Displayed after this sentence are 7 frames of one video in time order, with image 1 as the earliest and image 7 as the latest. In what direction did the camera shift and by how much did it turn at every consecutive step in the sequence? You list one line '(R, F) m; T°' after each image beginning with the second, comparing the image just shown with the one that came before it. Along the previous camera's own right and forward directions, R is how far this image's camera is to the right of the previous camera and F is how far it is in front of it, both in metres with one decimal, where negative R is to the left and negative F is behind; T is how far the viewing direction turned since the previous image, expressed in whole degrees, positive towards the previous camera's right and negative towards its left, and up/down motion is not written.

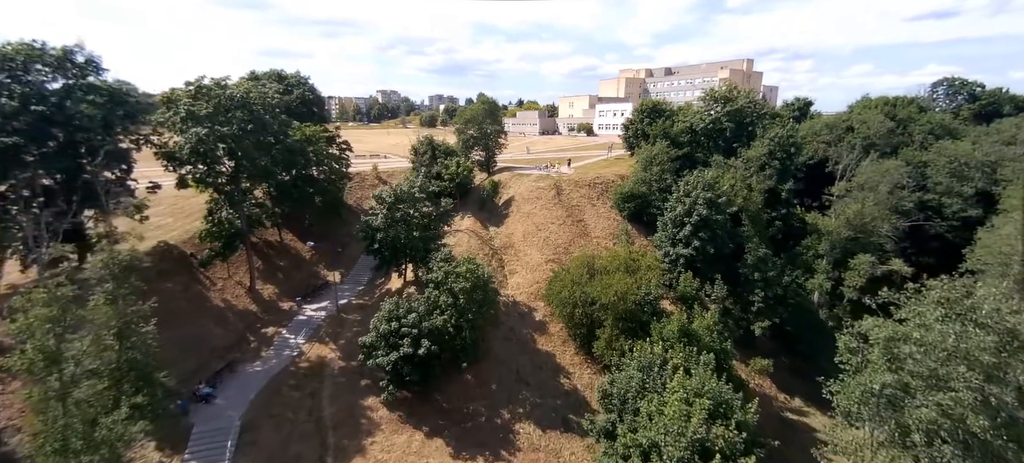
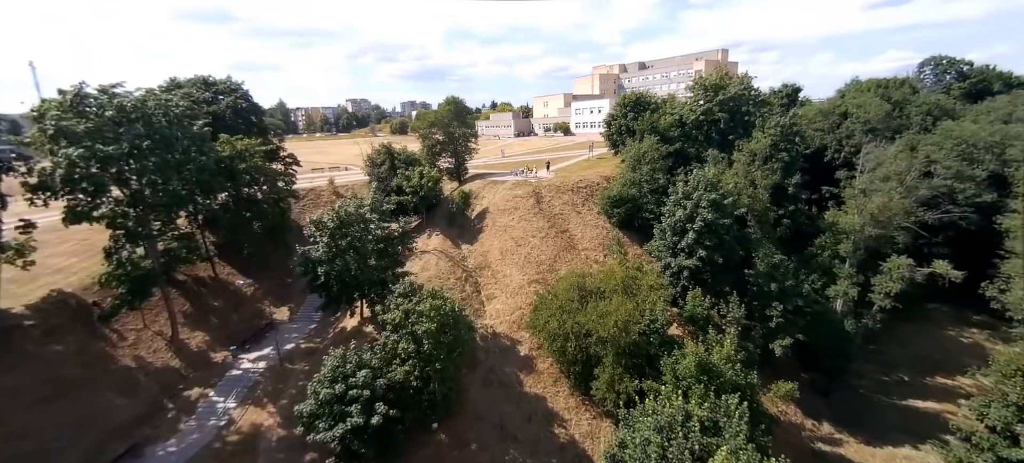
(+0.5, +5.4) m; +2°
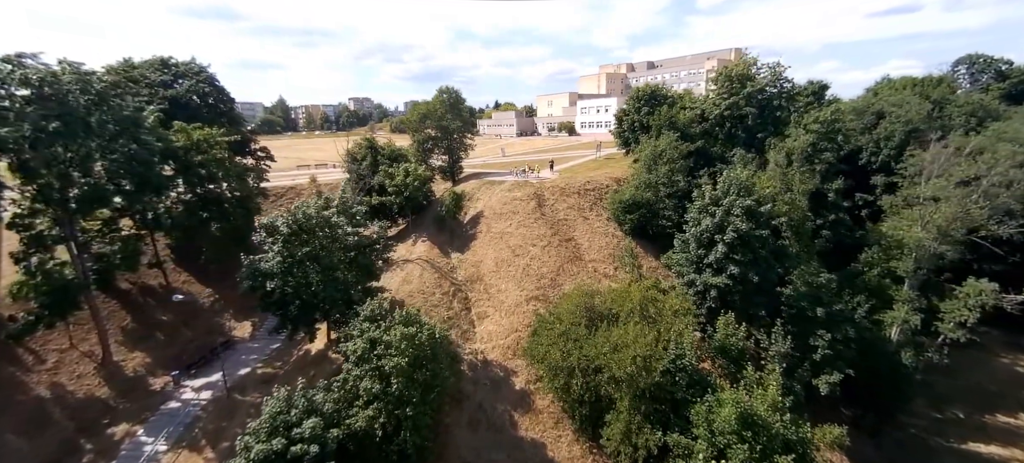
(+0.3, +4.6) m; 0°
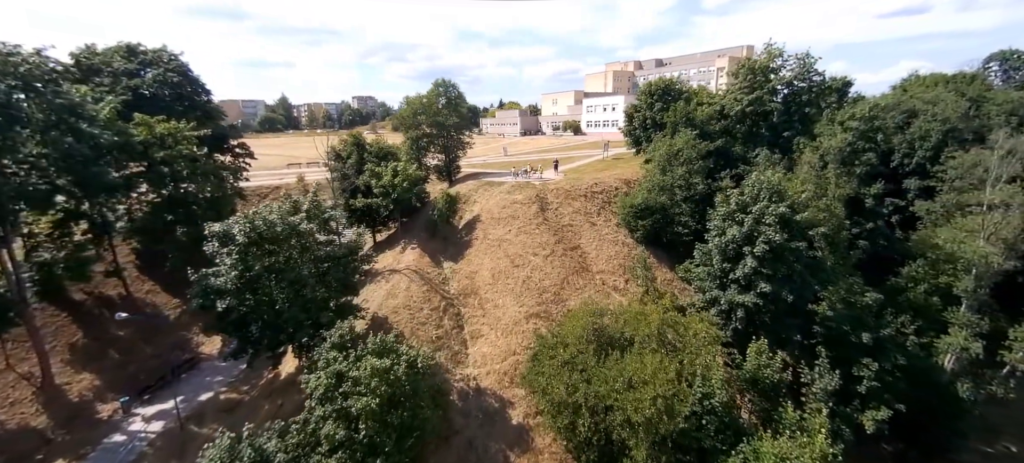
(+0.3, +3.2) m; 0°
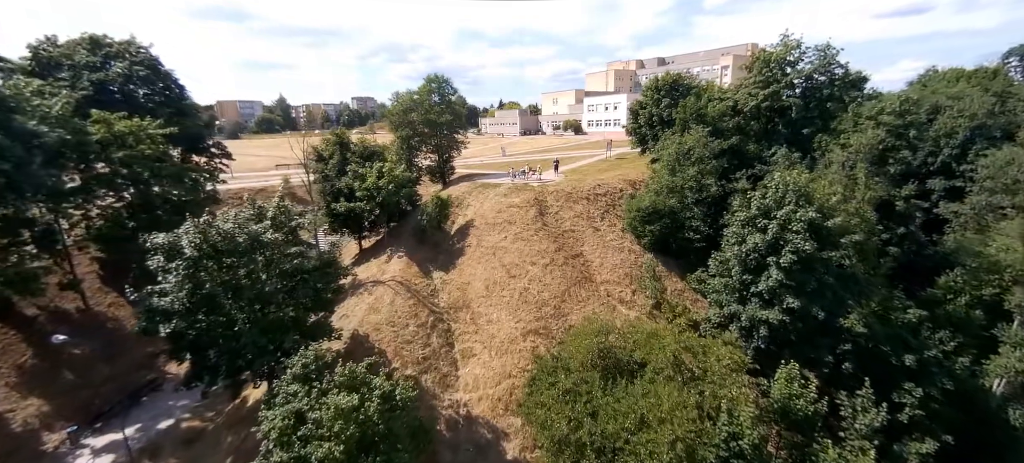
(+0.3, +2.4) m; 0°
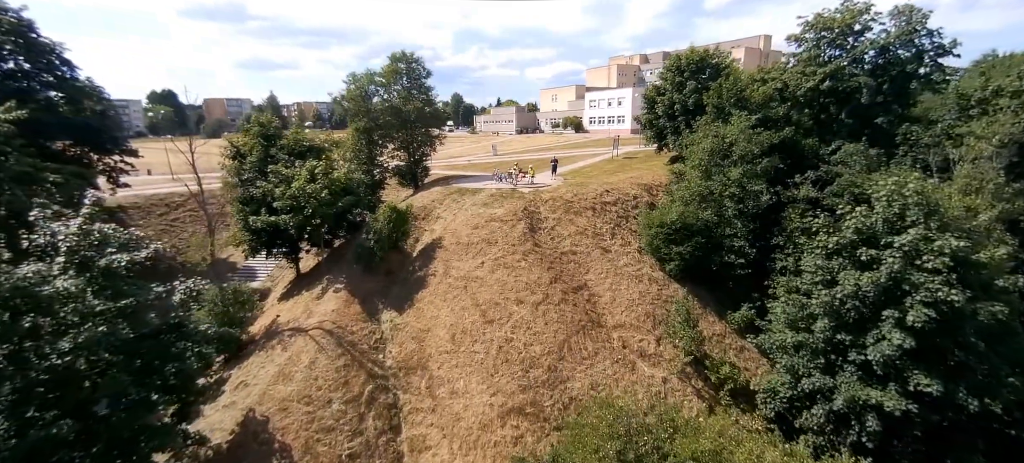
(+0.9, +7.0) m; 0°
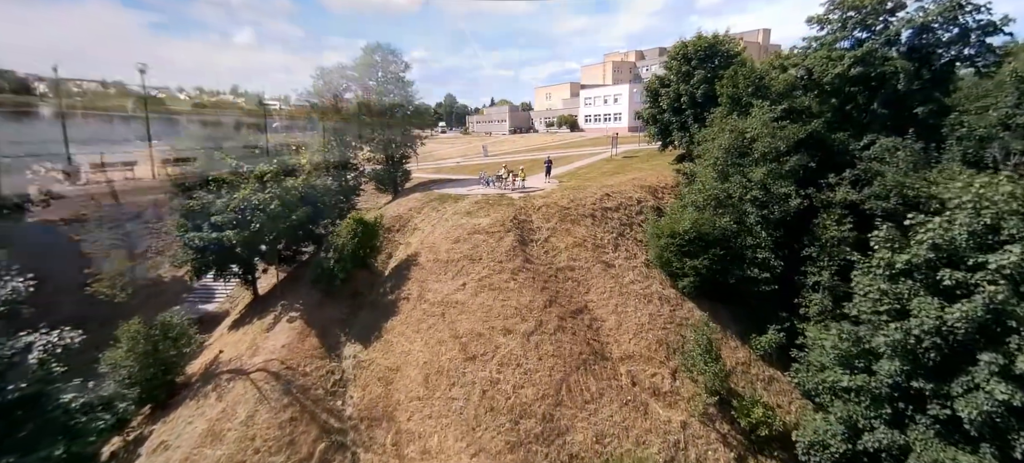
(+0.4, +3.0) m; 0°
